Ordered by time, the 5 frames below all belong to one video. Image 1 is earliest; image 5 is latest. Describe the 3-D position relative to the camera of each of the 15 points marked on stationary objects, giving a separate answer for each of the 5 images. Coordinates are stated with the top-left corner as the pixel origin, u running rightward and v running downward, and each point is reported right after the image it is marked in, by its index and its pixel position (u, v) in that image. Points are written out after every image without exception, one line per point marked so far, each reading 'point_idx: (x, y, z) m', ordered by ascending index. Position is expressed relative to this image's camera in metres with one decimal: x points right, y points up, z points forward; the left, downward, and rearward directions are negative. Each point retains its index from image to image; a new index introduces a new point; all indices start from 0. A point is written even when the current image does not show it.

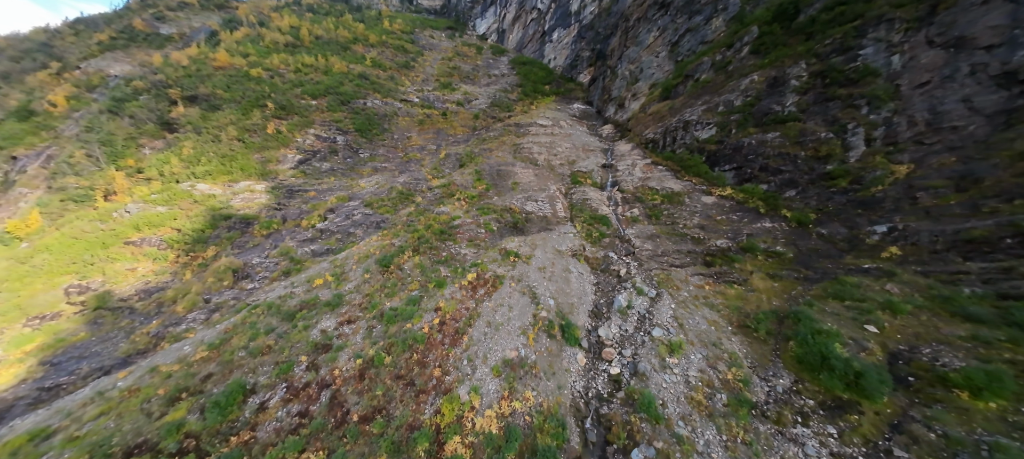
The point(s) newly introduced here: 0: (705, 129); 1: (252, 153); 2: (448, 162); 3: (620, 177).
0: (+9.9, +5.2, +16.2) m
1: (-15.1, +4.5, +18.3) m
2: (-4.1, +4.4, +19.7) m
3: (+5.6, +2.8, +16.6) m
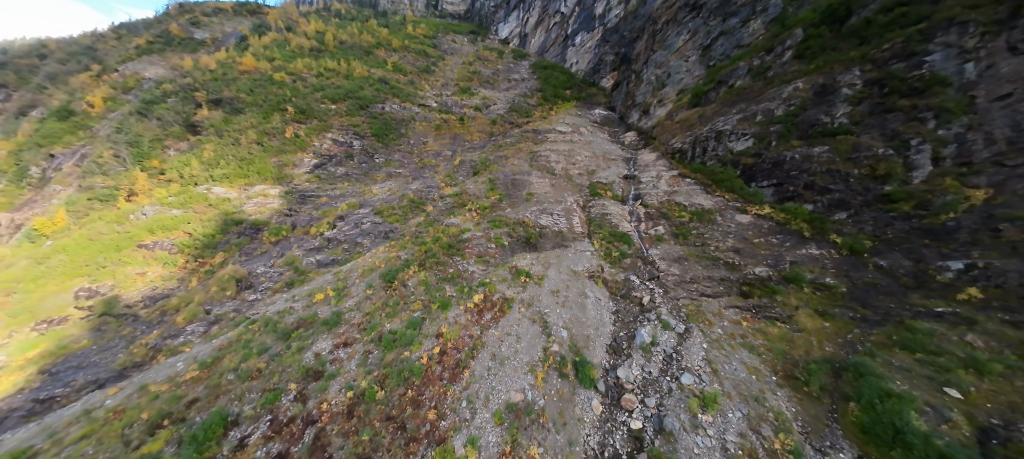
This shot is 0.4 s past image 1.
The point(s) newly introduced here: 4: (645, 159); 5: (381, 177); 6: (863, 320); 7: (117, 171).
0: (+10.8, +4.2, +14.8) m
1: (-14.2, +4.3, +18.4) m
2: (-3.0, +3.8, +19.1) m
3: (+6.4, +2.0, +15.5) m
4: (+8.4, +4.3, +19.6) m
5: (-8.1, +3.3, +19.3) m
6: (+8.9, -2.3, +8.0) m
7: (-22.3, +3.4, +17.8) m
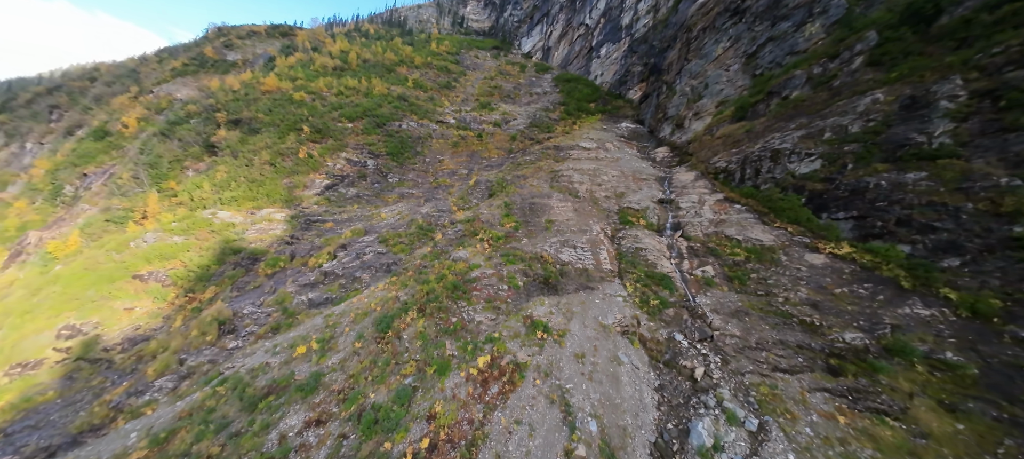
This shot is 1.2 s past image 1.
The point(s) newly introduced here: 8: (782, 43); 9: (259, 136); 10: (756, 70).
0: (+11.5, +2.7, +12.5) m
1: (-13.1, +3.0, +17.8) m
2: (-1.9, +2.3, +17.7) m
3: (+7.2, +0.5, +13.3) m
4: (+9.5, +2.7, +17.4) m
5: (-7.0, +1.8, +18.2) m
6: (+9.1, -3.5, +5.5) m
7: (-21.2, +2.1, +17.7) m
8: (+15.6, +10.7, +18.2) m
9: (-16.0, +5.8, +19.7) m
10: (+15.2, +10.0, +19.8) m
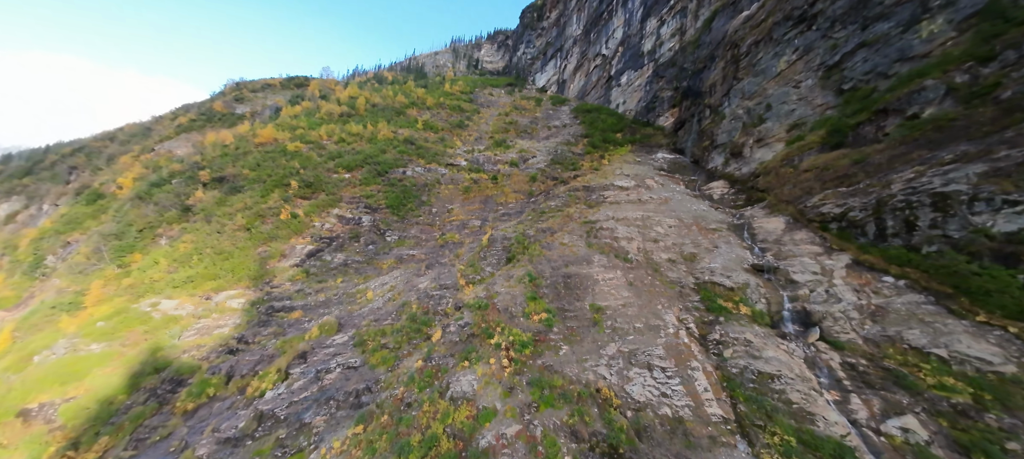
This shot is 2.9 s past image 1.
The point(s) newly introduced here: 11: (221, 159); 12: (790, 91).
0: (+12.3, +0.5, +7.8) m
1: (-11.9, -0.7, +14.6) m
2: (-0.8, -1.0, +13.8) m
3: (+8.1, -2.0, +8.7) m
4: (+10.6, -0.1, +12.8) m
5: (-5.8, -1.7, +14.6) m
6: (+9.6, -5.1, +0.4) m
7: (-20.0, -1.9, +15.0) m
8: (+16.4, +8.1, +14.0) m
9: (-14.8, +1.8, +17.0) m
10: (+16.2, +7.2, +15.5) m
11: (-18.3, +4.5, +19.7) m
12: (+16.0, +8.0, +18.1) m
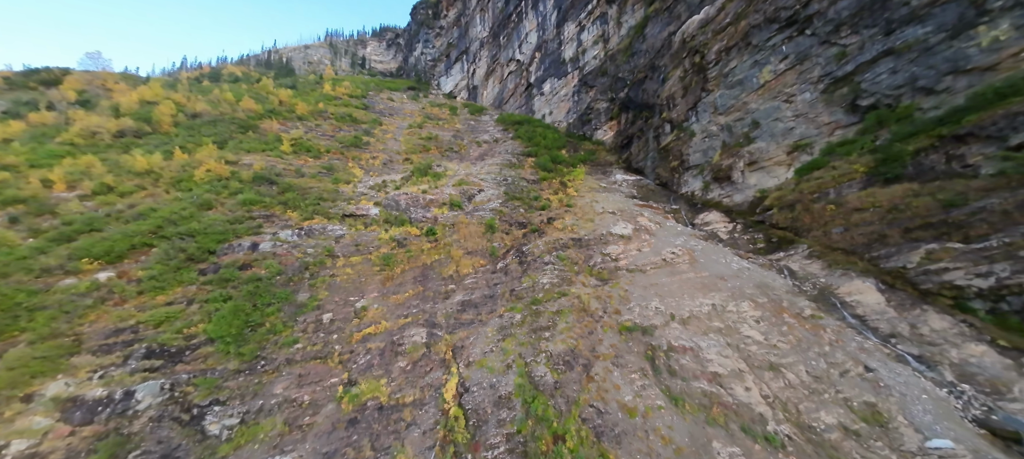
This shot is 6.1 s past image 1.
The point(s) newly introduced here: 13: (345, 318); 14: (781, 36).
0: (+13.4, -1.5, +4.4) m
1: (-11.5, -5.3, +3.9) m
2: (-0.6, -4.4, +6.4) m
3: (+9.4, -4.4, +4.0) m
4: (+10.4, -2.4, +8.7) m
5: (-5.5, -5.6, +5.7) m
6: (+13.6, -7.1, -3.4) m
7: (-19.2, -7.2, +2.0) m
8: (+14.8, +6.3, +11.5) m
9: (-15.1, -3.1, +5.4) m
10: (+14.2, +5.3, +12.9) m
11: (-19.5, -0.9, +7.0) m
12: (+13.3, +6.1, +15.3) m
13: (-5.3, -2.8, +10.0) m
14: (+13.4, +9.7, +15.7) m
